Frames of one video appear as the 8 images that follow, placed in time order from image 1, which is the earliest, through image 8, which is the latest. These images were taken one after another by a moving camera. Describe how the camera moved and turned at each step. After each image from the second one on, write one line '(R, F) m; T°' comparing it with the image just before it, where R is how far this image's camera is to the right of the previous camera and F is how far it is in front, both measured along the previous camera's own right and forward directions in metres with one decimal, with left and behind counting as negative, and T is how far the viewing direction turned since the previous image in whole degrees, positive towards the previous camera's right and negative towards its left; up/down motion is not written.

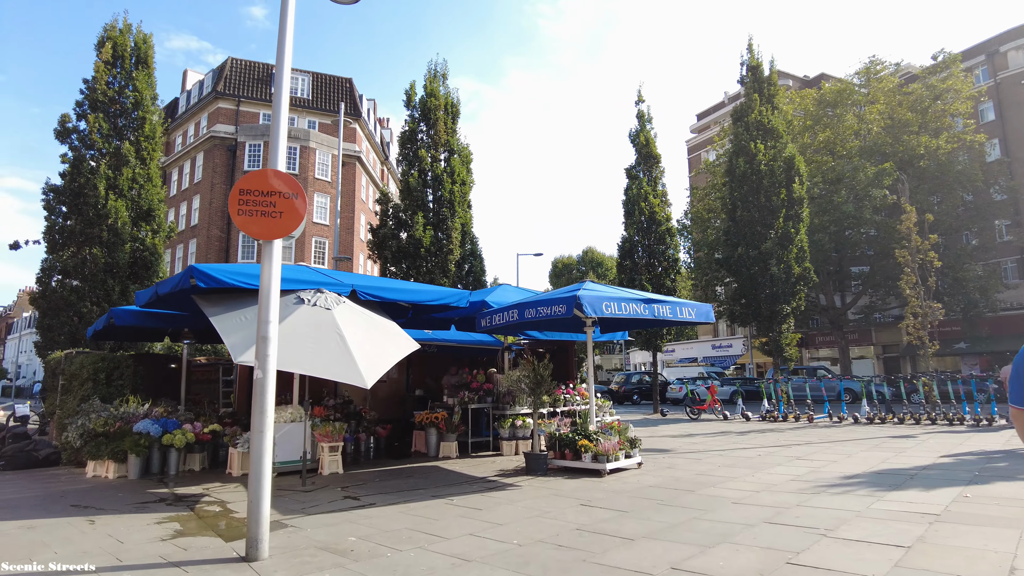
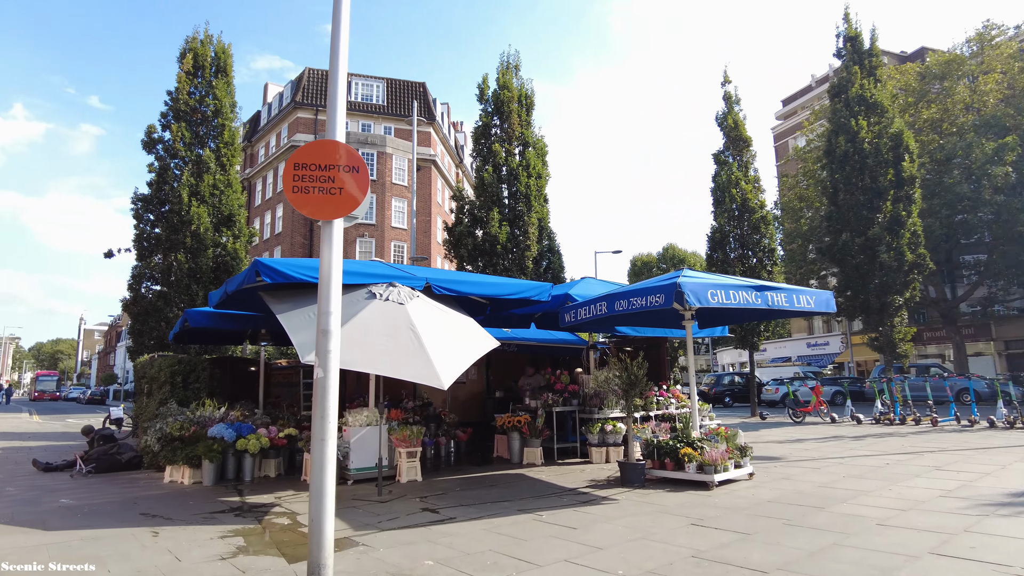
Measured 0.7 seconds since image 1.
(-0.1, +0.8) m; -7°
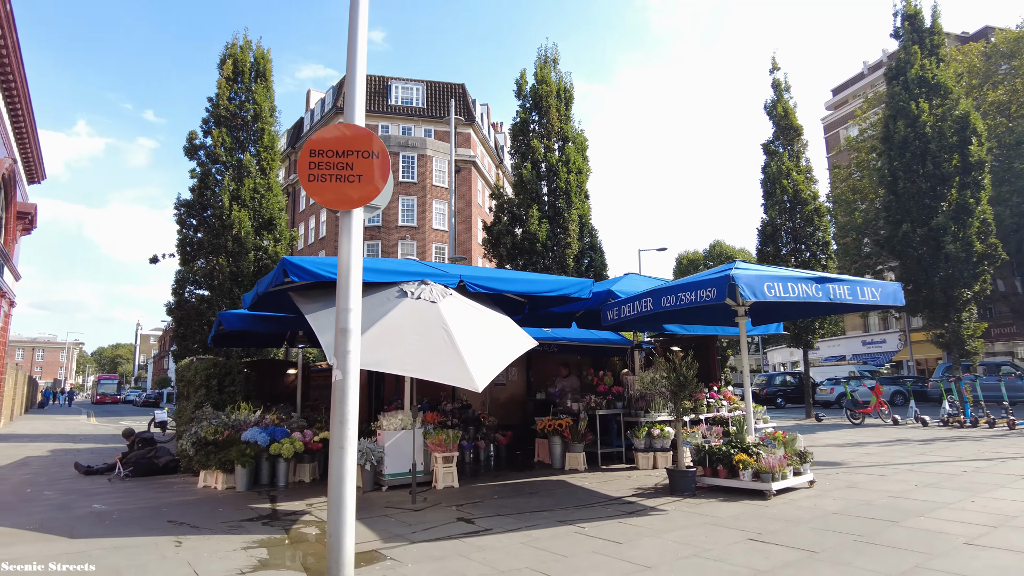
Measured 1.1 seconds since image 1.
(+0.1, +0.4) m; -4°
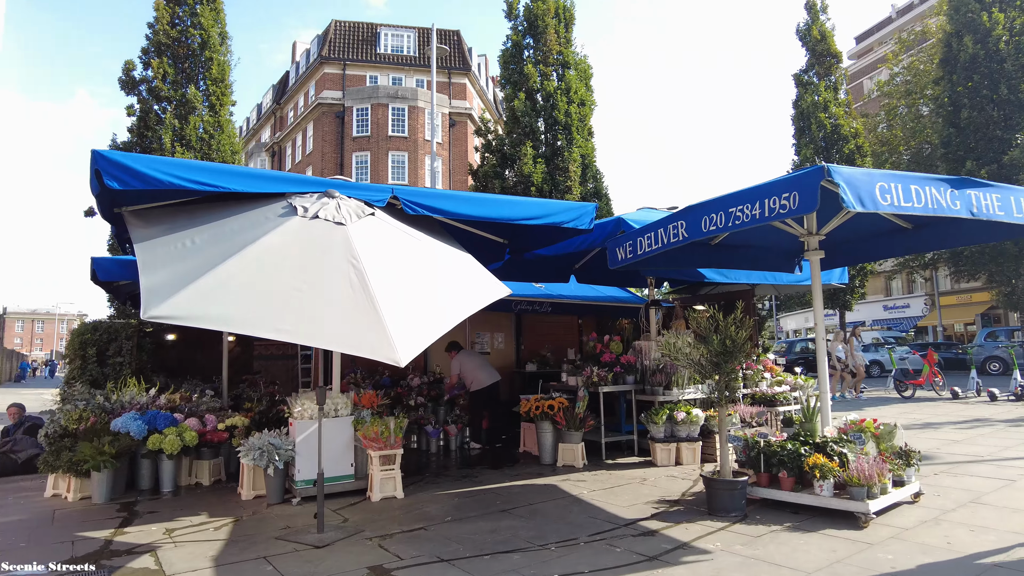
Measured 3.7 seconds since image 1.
(+0.4, +2.5) m; -1°
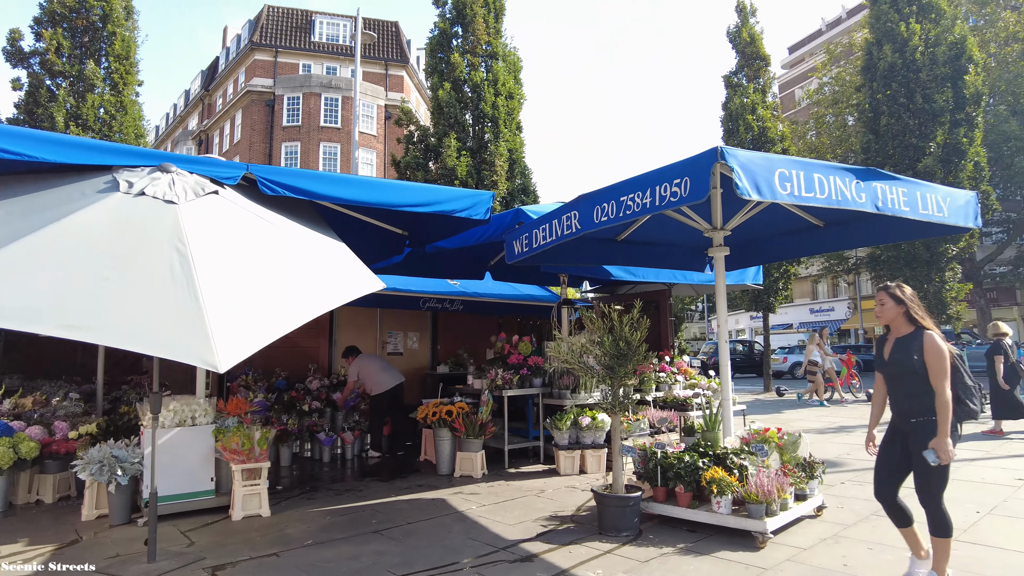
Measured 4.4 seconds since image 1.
(+0.5, +0.5) m; +5°
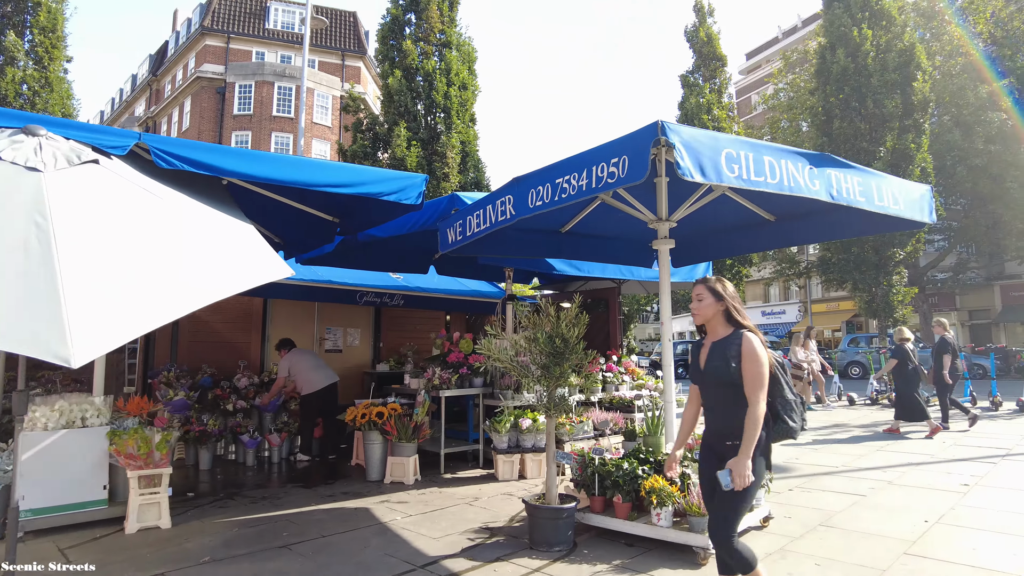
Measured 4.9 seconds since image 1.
(+0.2, +0.4) m; +3°
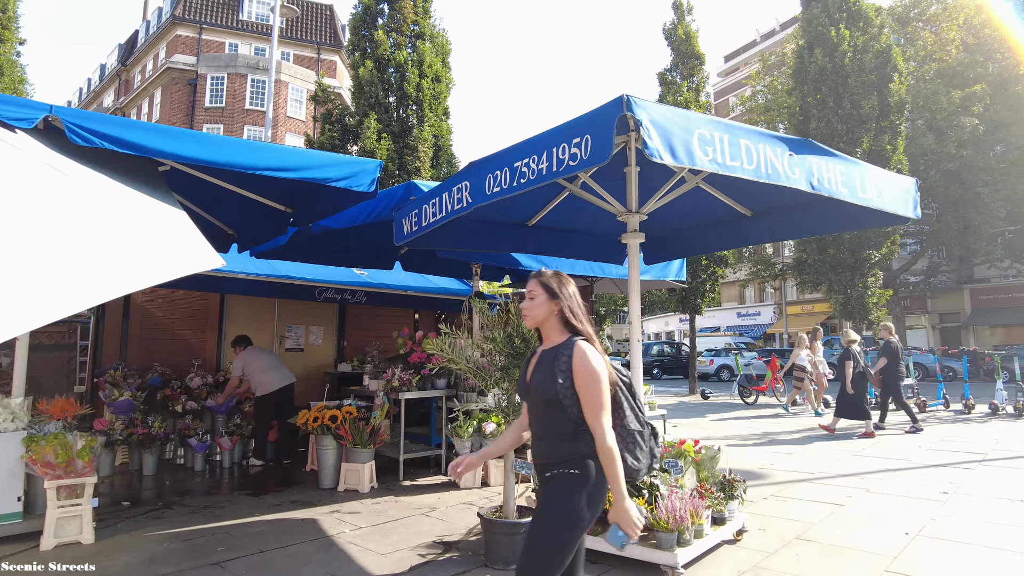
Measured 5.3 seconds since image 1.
(+0.1, +0.3) m; +2°
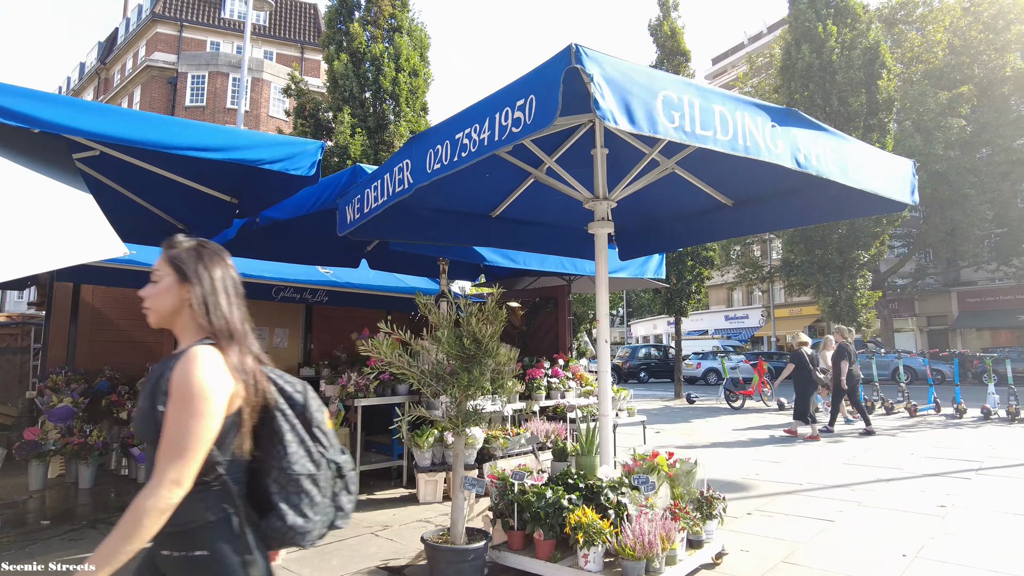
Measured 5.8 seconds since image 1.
(+0.2, +0.4) m; +1°
